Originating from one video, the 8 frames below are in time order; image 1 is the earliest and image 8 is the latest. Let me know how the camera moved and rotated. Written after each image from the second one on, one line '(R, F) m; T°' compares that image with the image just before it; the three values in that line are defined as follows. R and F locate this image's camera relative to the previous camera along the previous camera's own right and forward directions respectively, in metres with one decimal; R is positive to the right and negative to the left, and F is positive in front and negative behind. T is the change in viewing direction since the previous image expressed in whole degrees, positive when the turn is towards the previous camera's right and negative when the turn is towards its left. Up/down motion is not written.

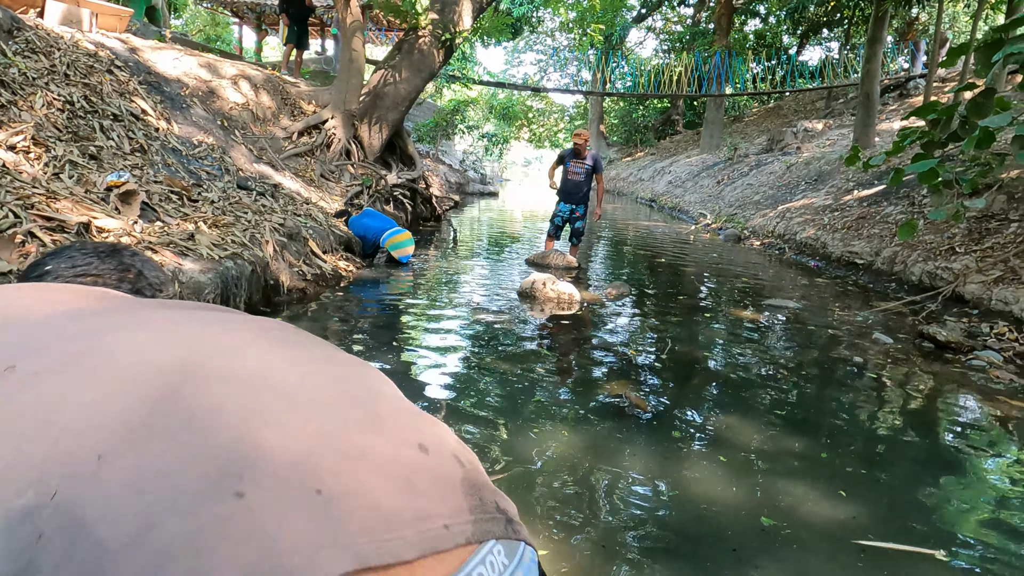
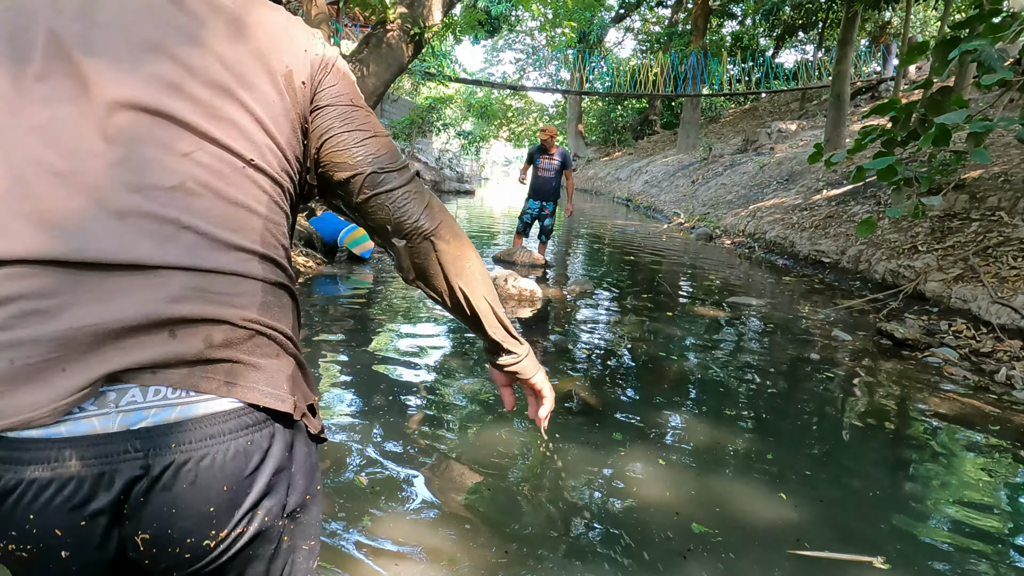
(+0.2, +0.1) m; +2°
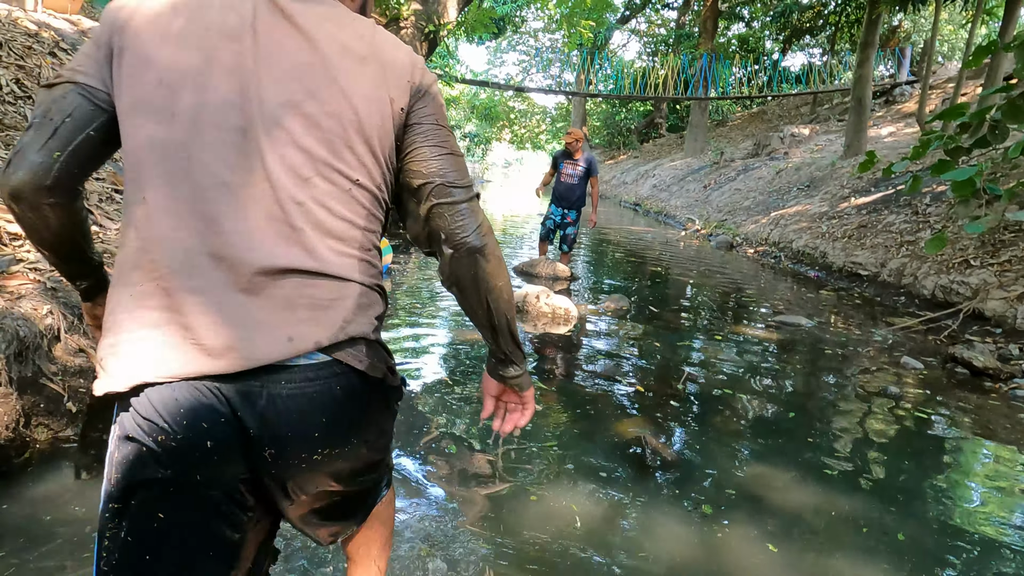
(-0.3, +0.4) m; 0°
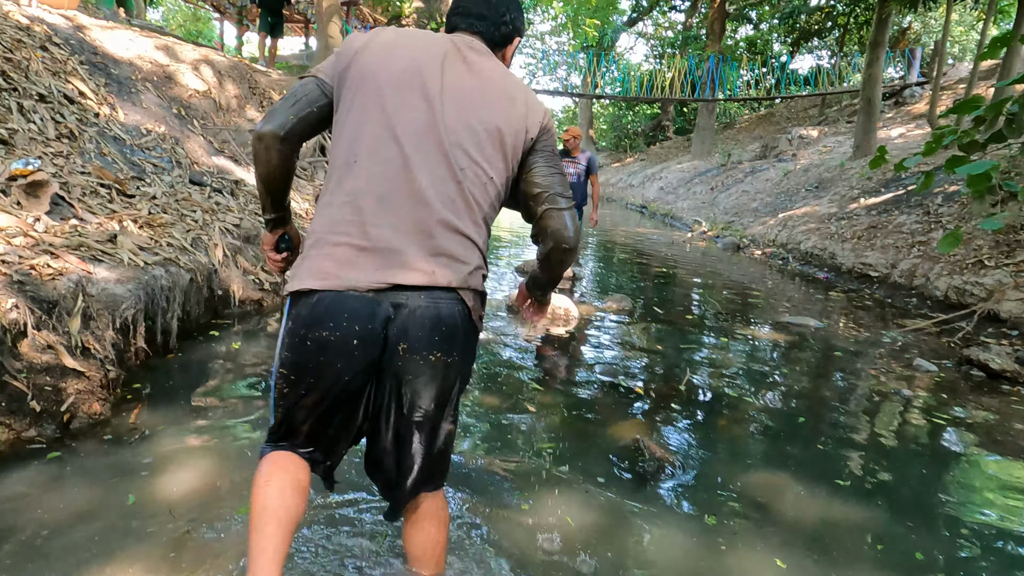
(+0.1, +0.1) m; -1°
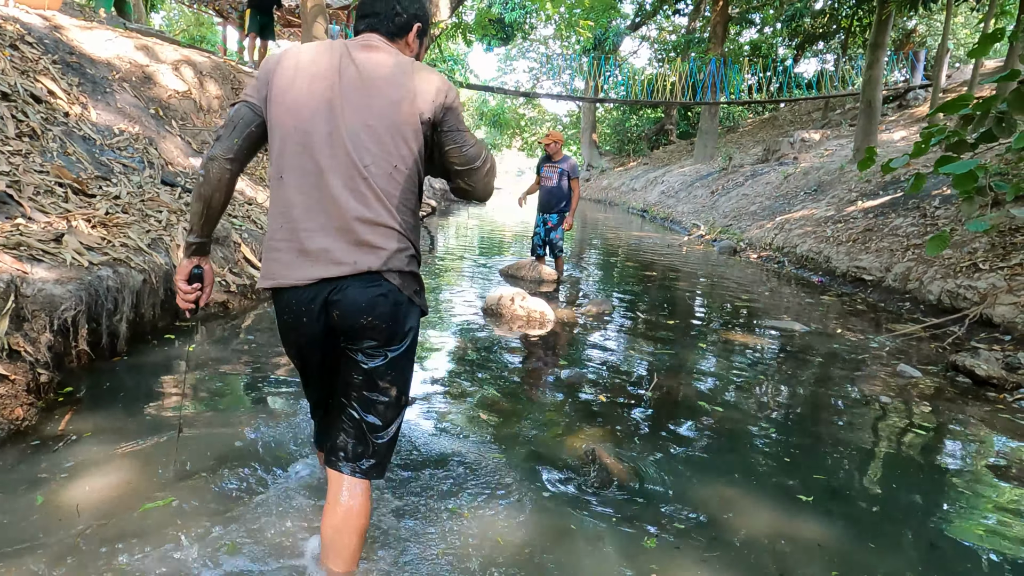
(+0.2, +0.1) m; -1°
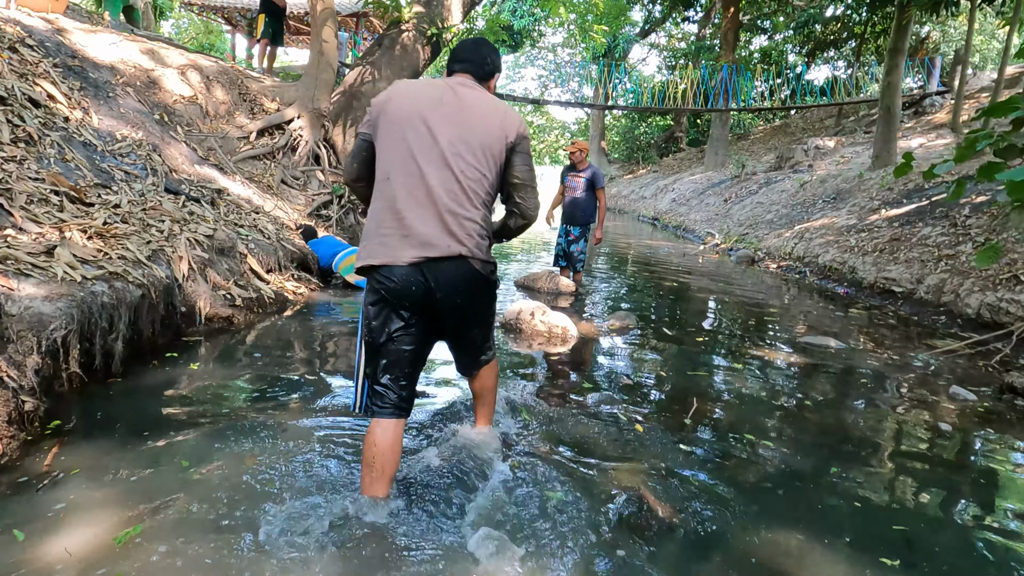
(-0.1, +0.3) m; -1°
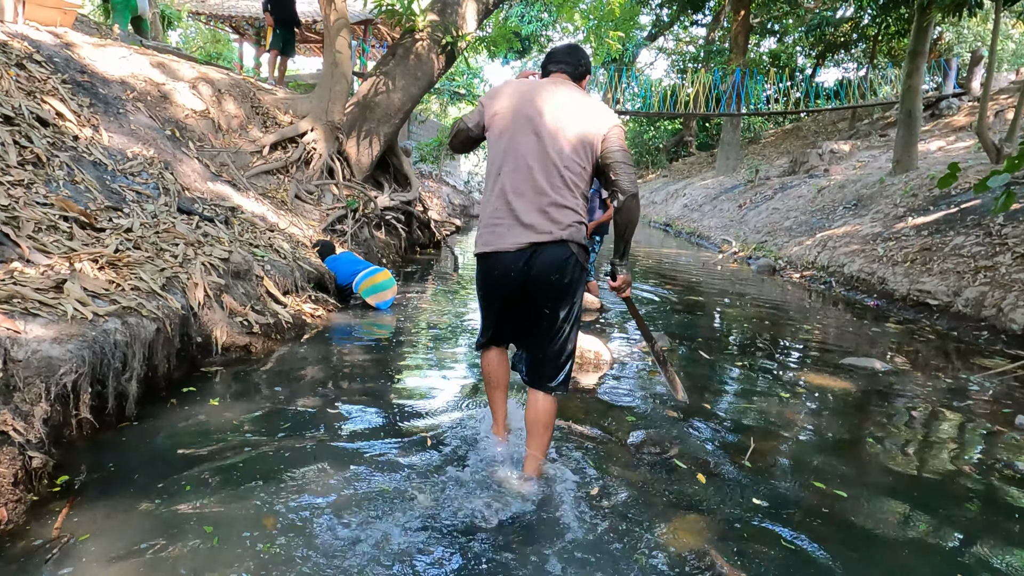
(-0.2, +0.2) m; -1°
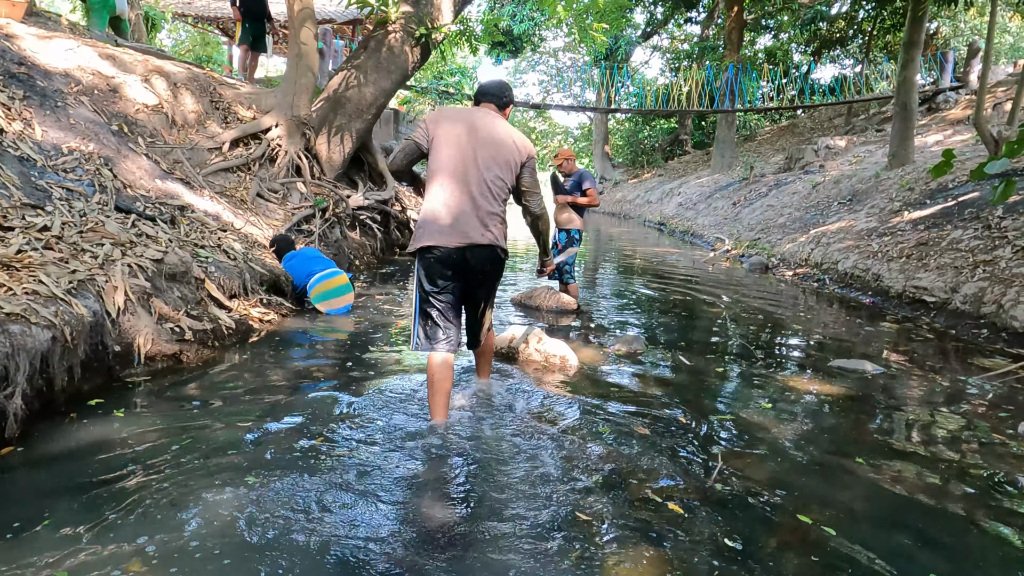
(+0.3, +0.3) m; 0°
